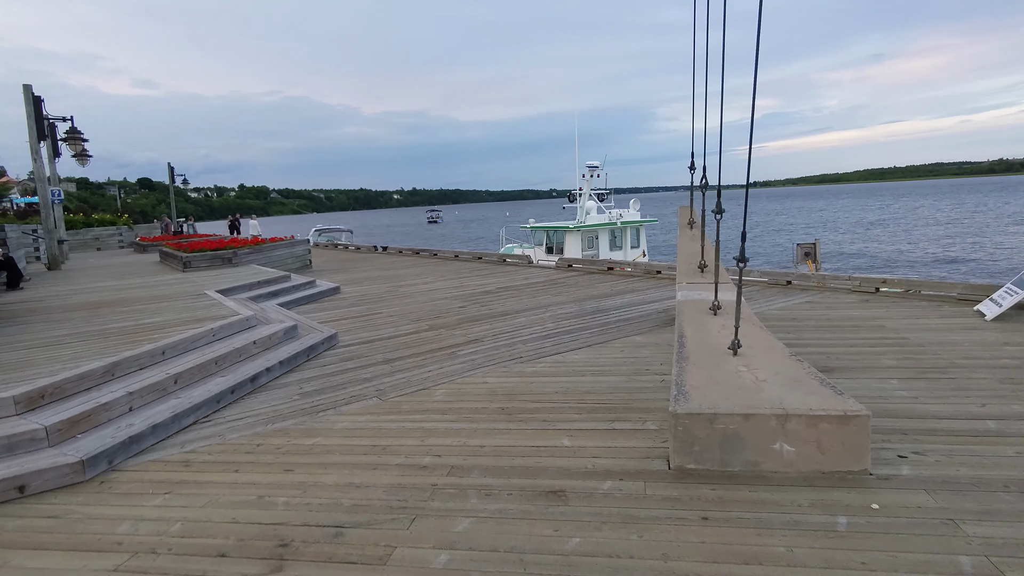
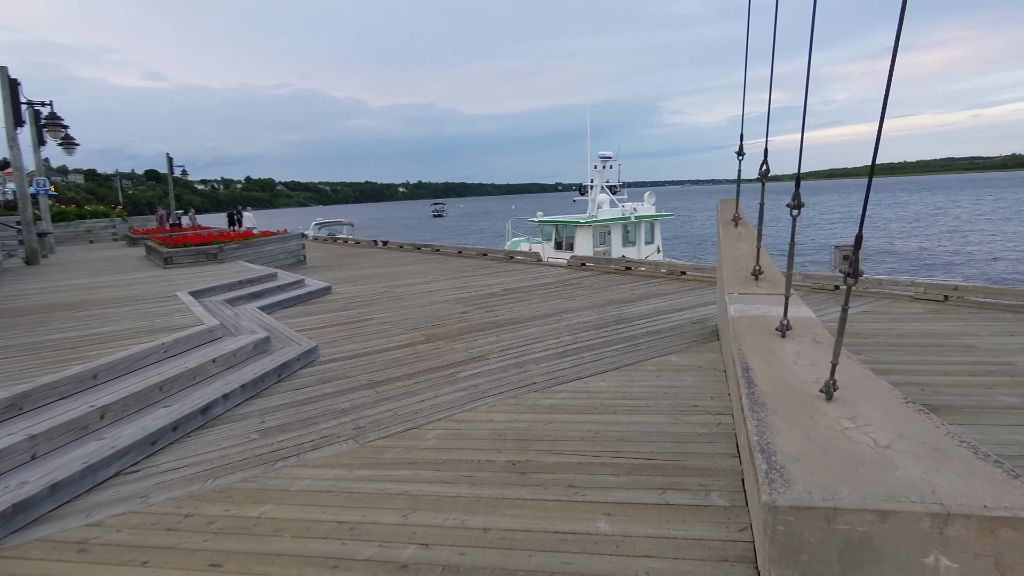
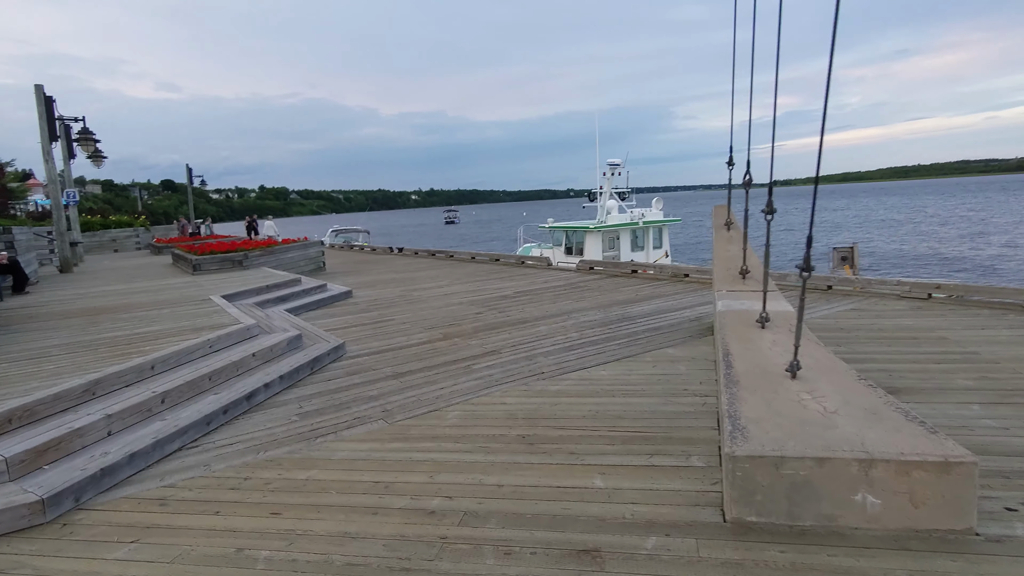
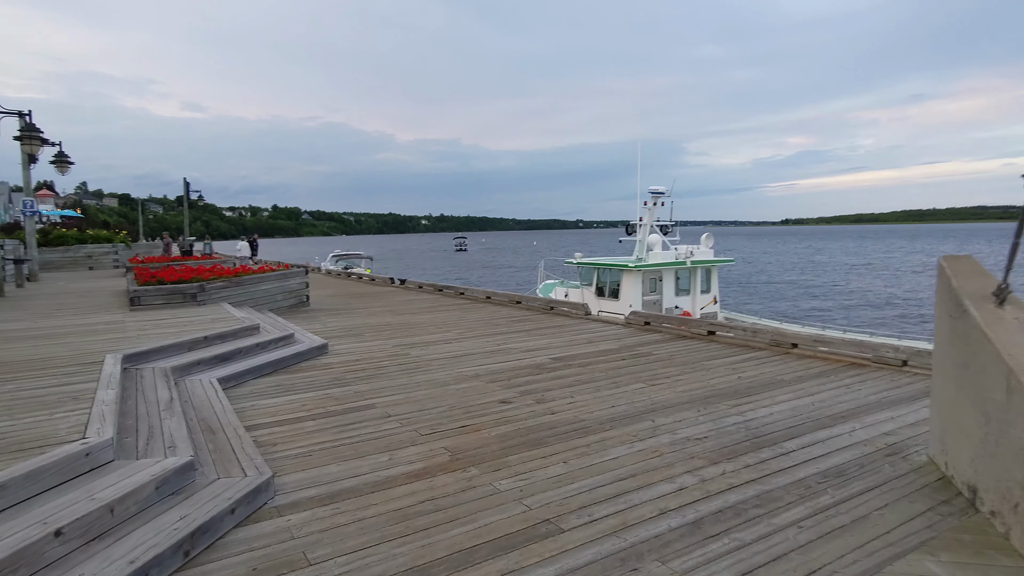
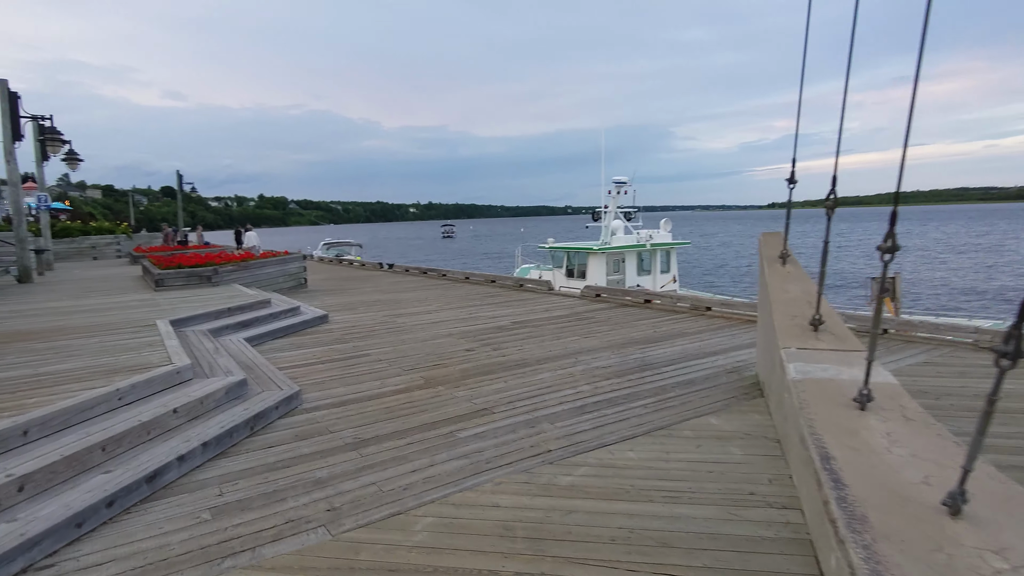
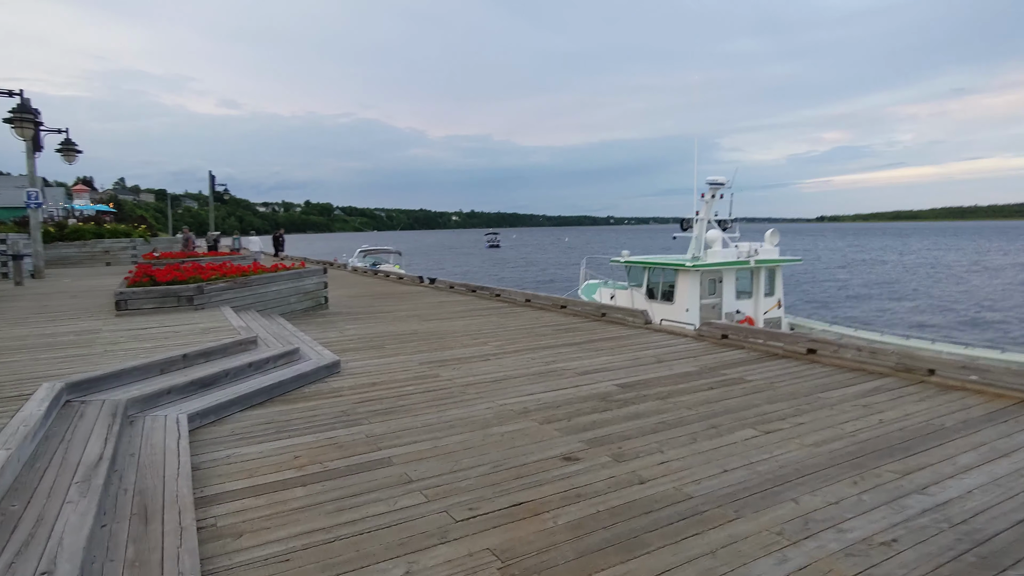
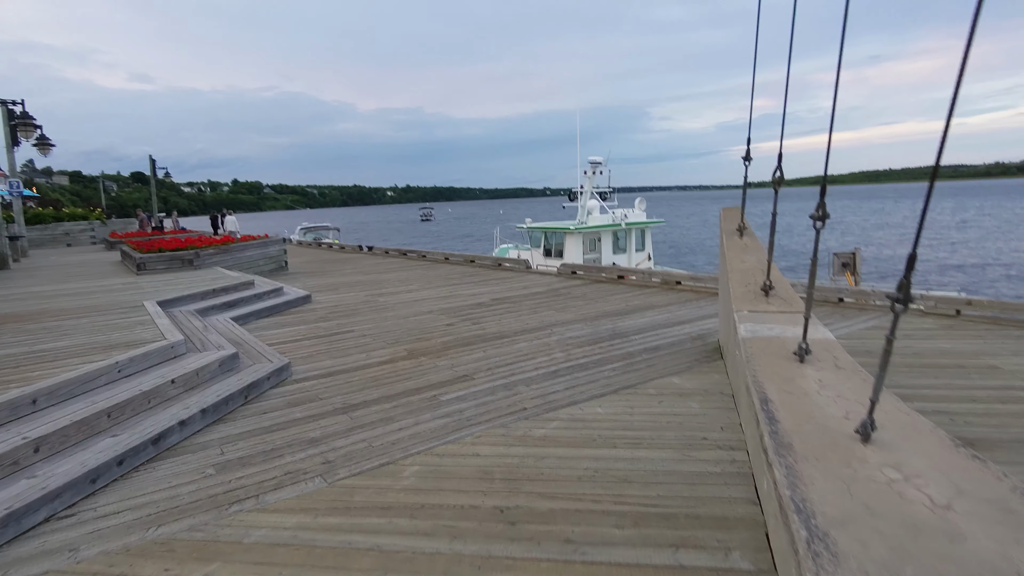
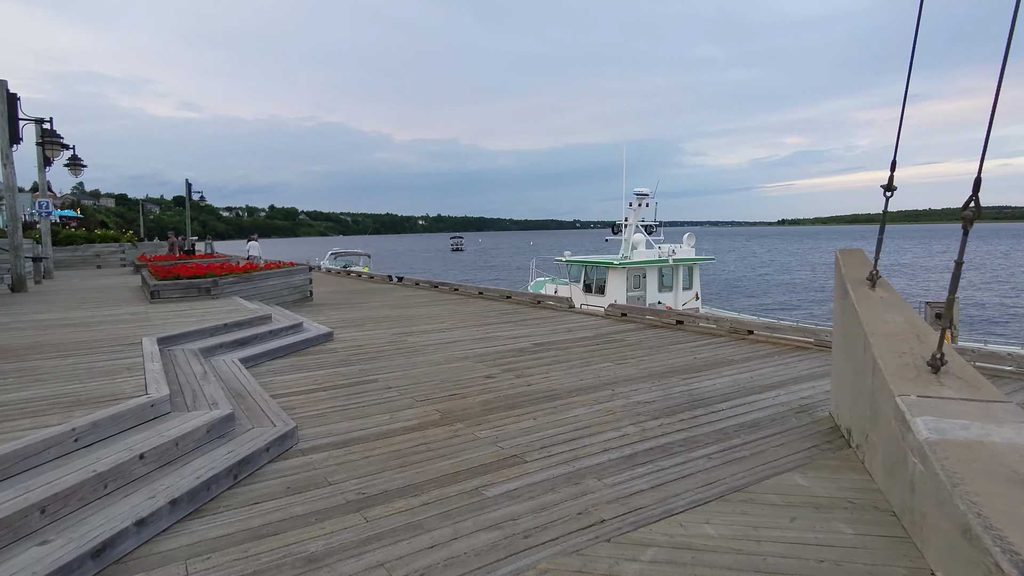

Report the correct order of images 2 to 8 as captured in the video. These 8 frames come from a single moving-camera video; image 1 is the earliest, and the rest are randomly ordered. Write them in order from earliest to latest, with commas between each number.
3, 2, 7, 5, 8, 4, 6
